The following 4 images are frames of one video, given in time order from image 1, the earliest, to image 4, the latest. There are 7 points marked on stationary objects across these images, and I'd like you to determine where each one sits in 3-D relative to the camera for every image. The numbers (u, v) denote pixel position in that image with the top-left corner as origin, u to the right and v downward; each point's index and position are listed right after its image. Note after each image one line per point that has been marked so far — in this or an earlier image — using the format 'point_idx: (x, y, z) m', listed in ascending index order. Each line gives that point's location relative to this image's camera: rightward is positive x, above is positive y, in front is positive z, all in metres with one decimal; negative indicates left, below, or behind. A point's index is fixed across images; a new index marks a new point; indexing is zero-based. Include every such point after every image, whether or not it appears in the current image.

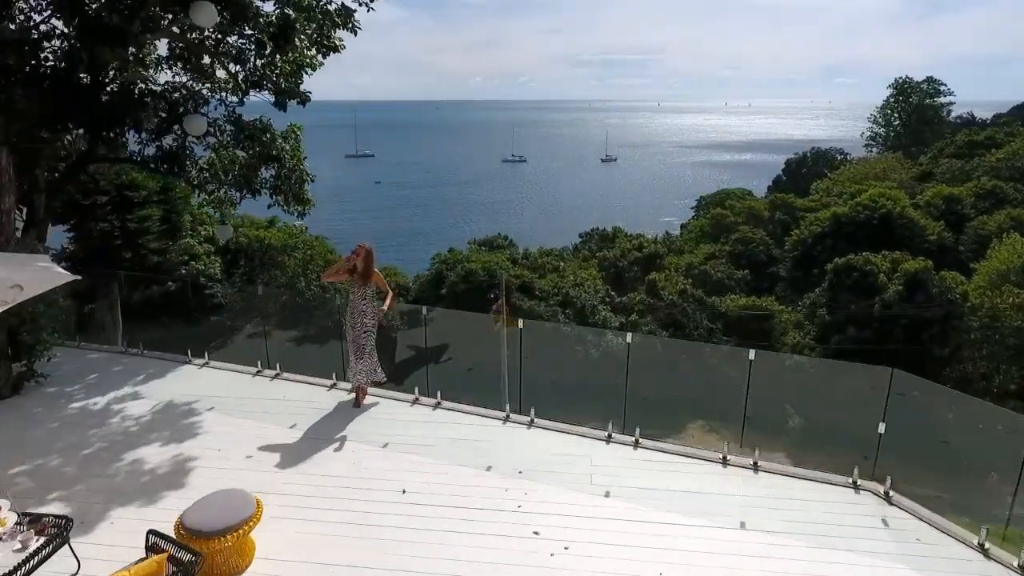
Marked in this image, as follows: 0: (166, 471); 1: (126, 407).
0: (-2.5, -1.3, +4.6) m
1: (-3.4, -1.1, +5.6) m
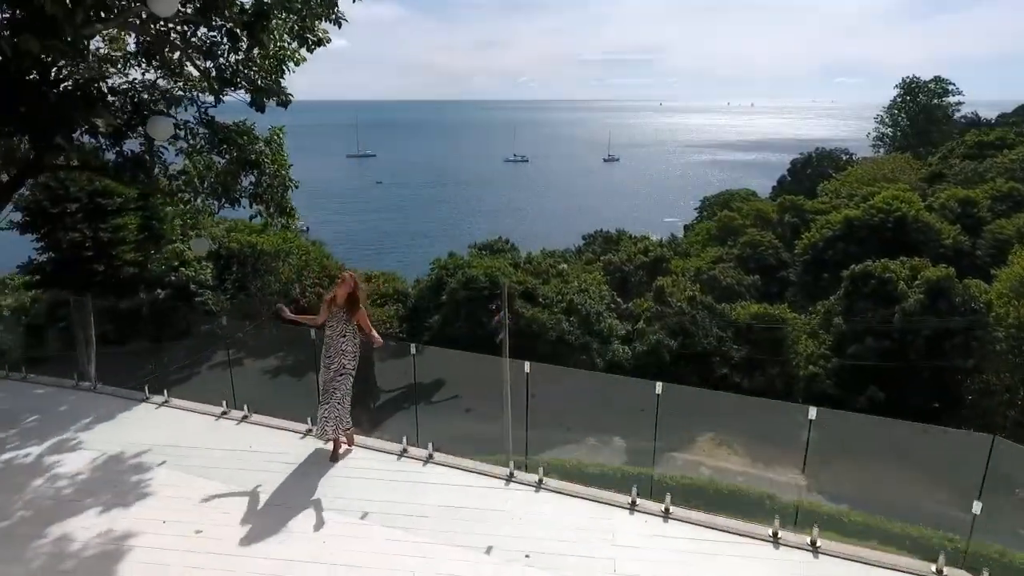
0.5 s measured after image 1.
0: (-2.5, -1.6, +3.8) m
1: (-3.4, -1.3, +4.8) m
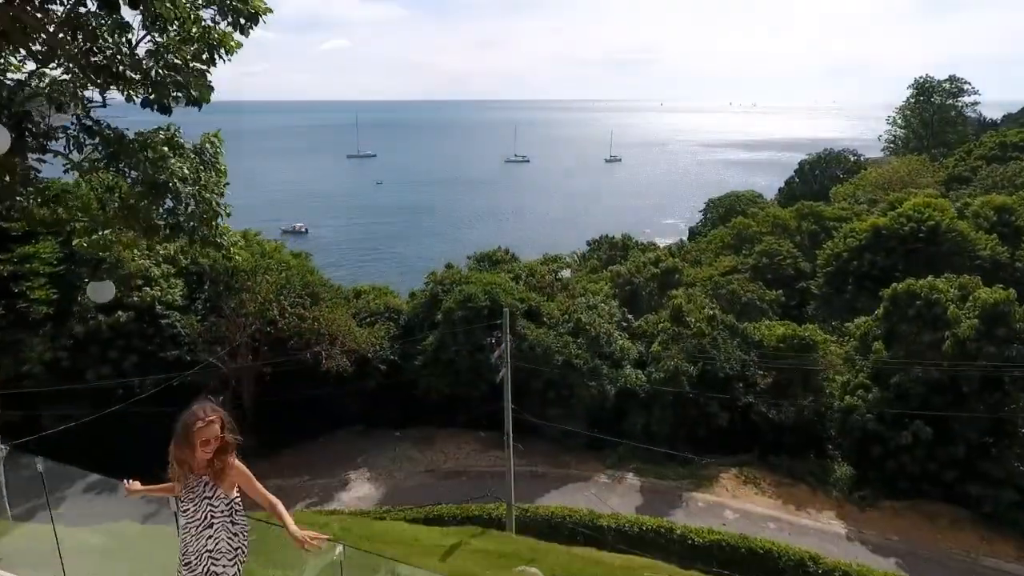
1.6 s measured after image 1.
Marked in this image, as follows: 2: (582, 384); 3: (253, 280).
0: (-2.4, -2.2, +1.7) m
1: (-3.3, -1.9, +2.7) m
2: (+2.2, -3.0, +19.7) m
3: (-7.6, +0.3, +18.6) m
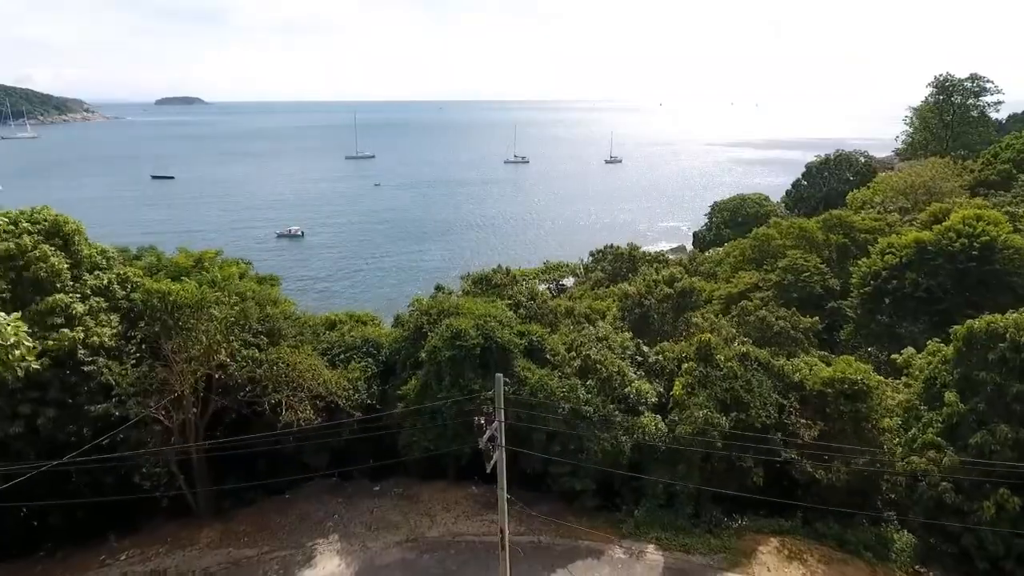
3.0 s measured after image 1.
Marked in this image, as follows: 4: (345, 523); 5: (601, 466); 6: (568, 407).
0: (-2.5, -3.1, -1.4) m
1: (-3.4, -2.8, -0.4) m
2: (+2.1, -3.9, +16.6) m
3: (-7.7, -0.6, +15.5) m
4: (-4.6, -6.5, +17.3) m
5: (+2.4, -4.8, +17.0) m
6: (+1.5, -3.1, +16.6) m
